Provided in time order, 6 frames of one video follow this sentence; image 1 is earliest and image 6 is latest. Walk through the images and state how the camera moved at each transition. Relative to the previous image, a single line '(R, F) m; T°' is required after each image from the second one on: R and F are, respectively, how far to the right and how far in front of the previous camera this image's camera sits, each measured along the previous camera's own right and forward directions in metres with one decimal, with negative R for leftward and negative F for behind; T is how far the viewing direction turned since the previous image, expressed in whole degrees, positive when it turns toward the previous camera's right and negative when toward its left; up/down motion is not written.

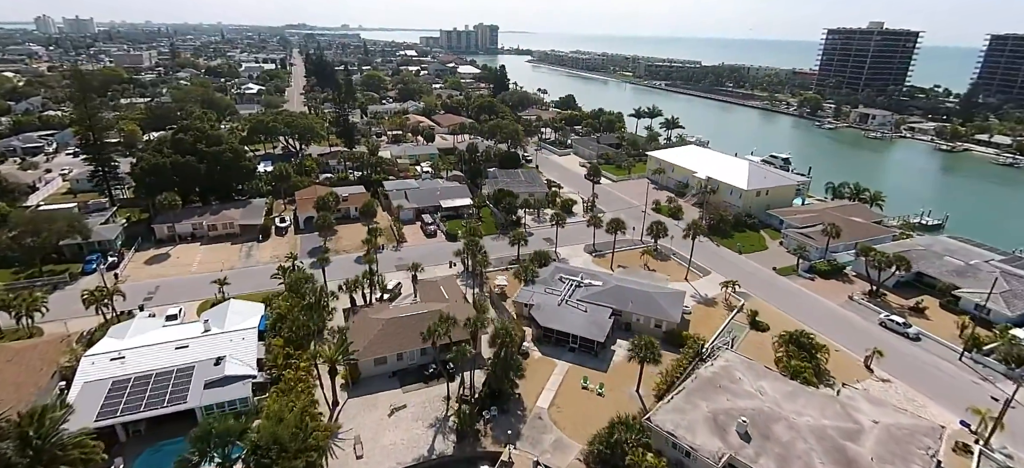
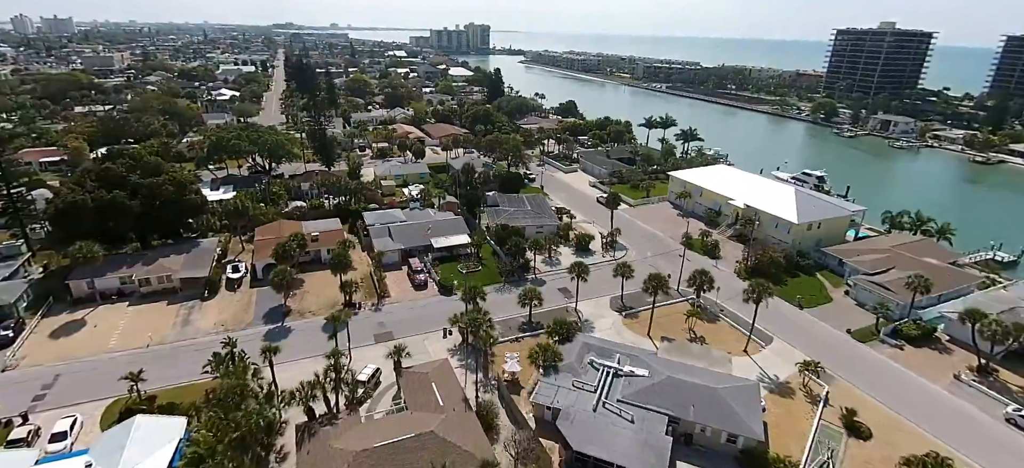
(-1.1, +8.1) m; +1°
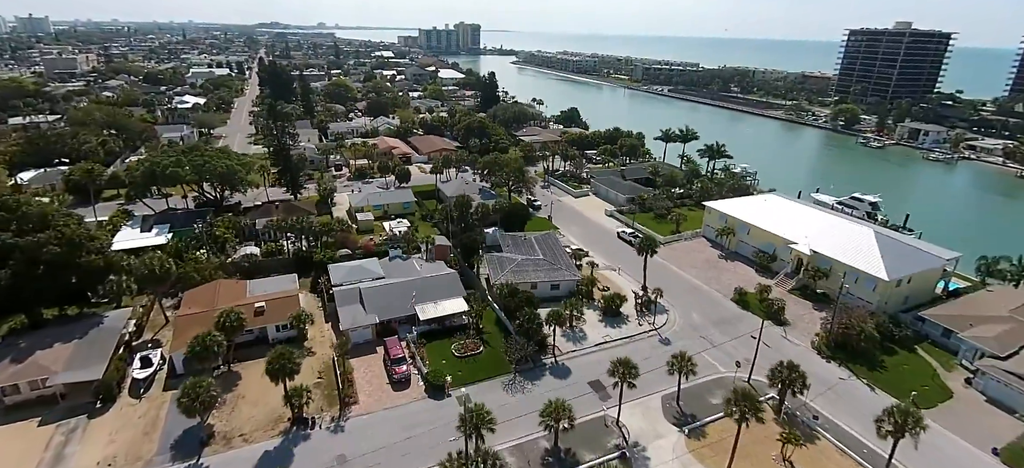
(-1.1, +9.3) m; +1°
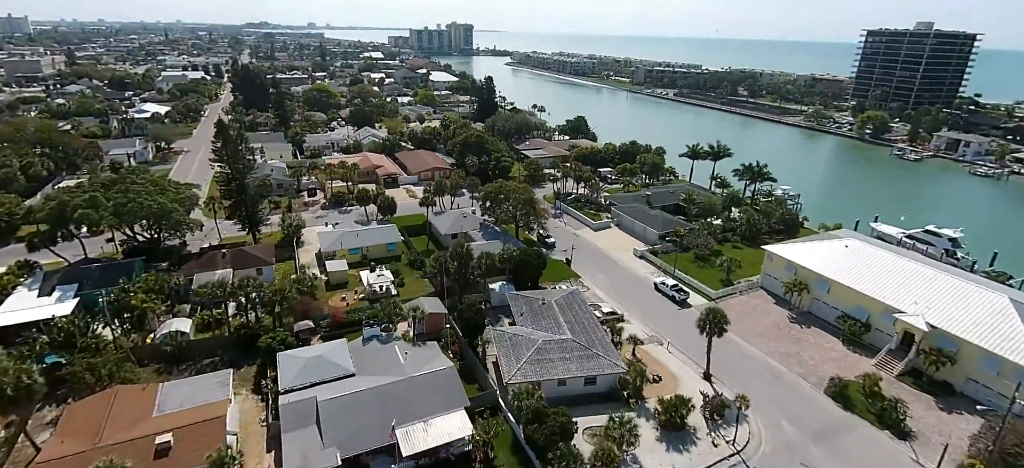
(-1.3, +9.2) m; +1°
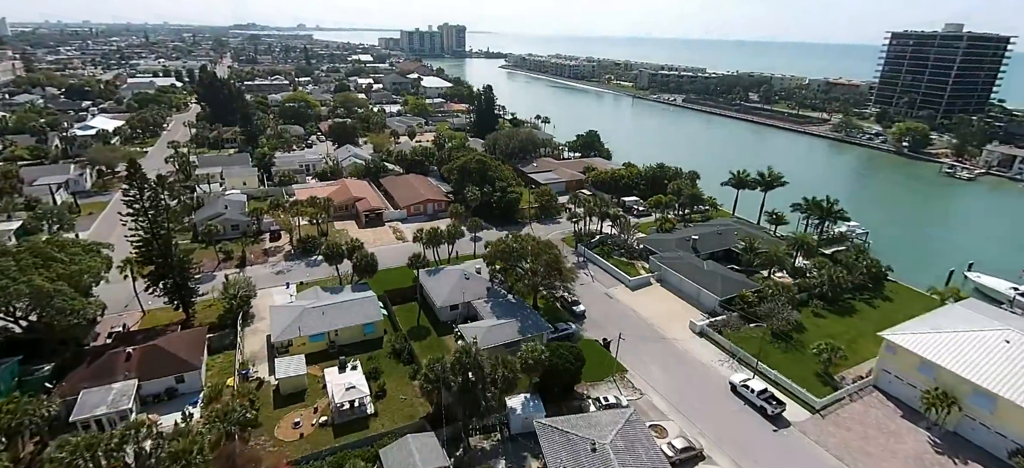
(-1.5, +9.9) m; +1°
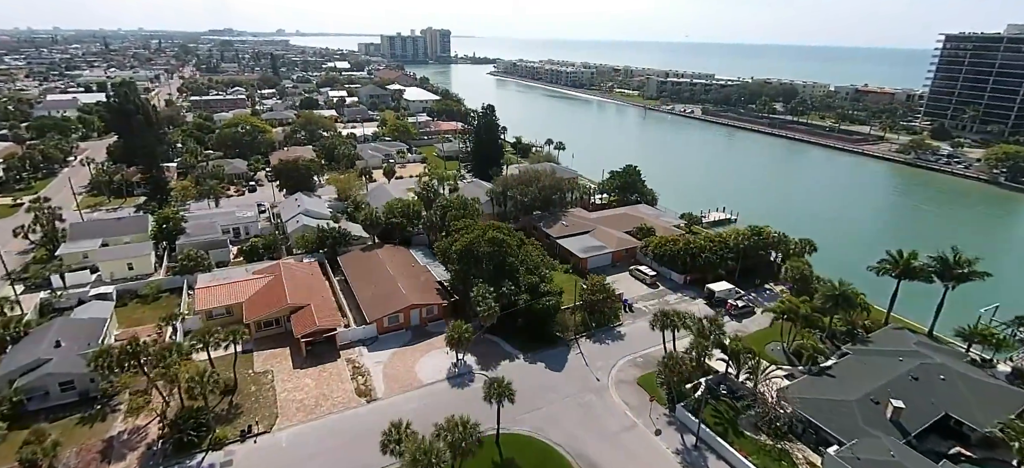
(-2.8, +18.1) m; +2°
